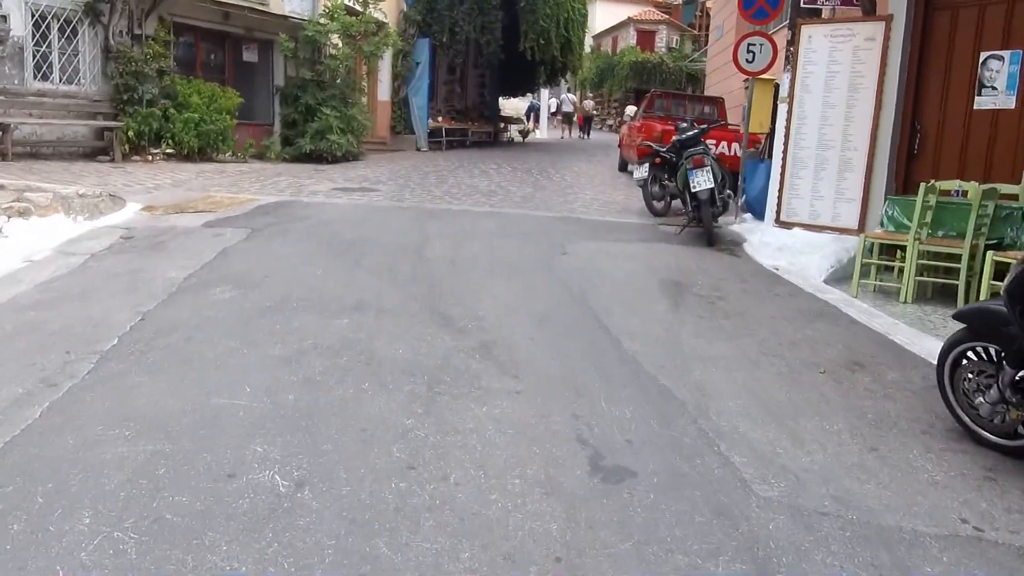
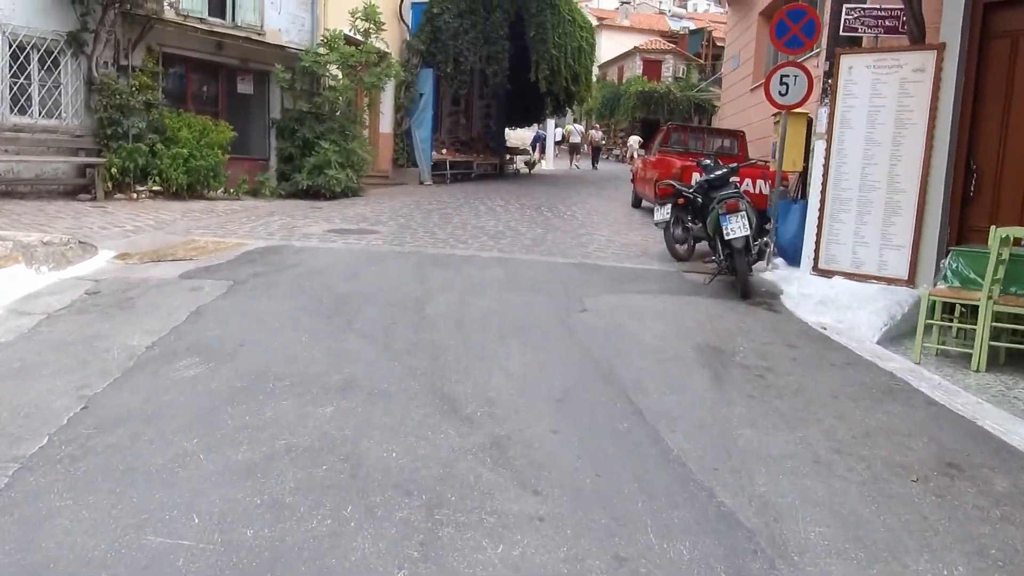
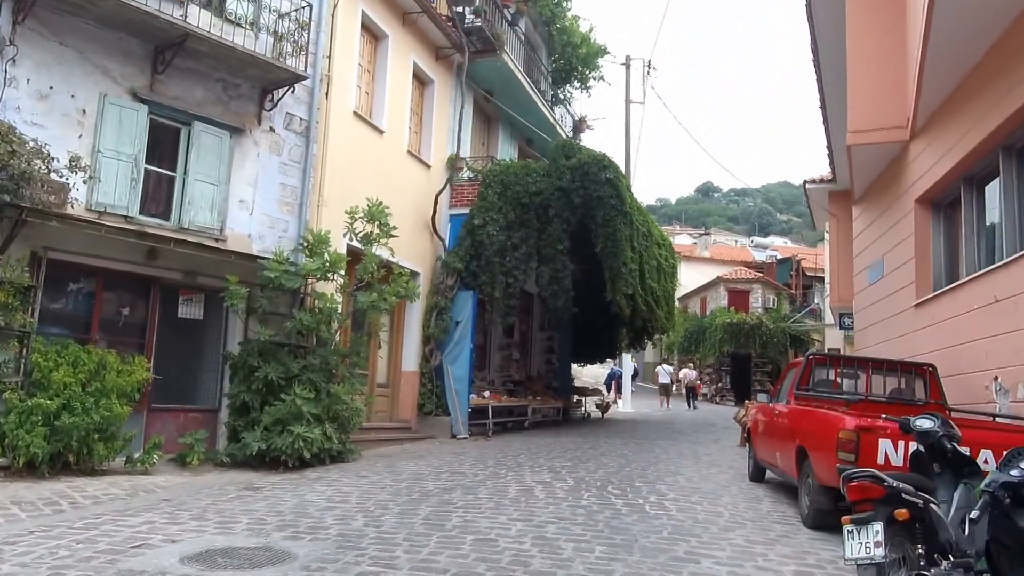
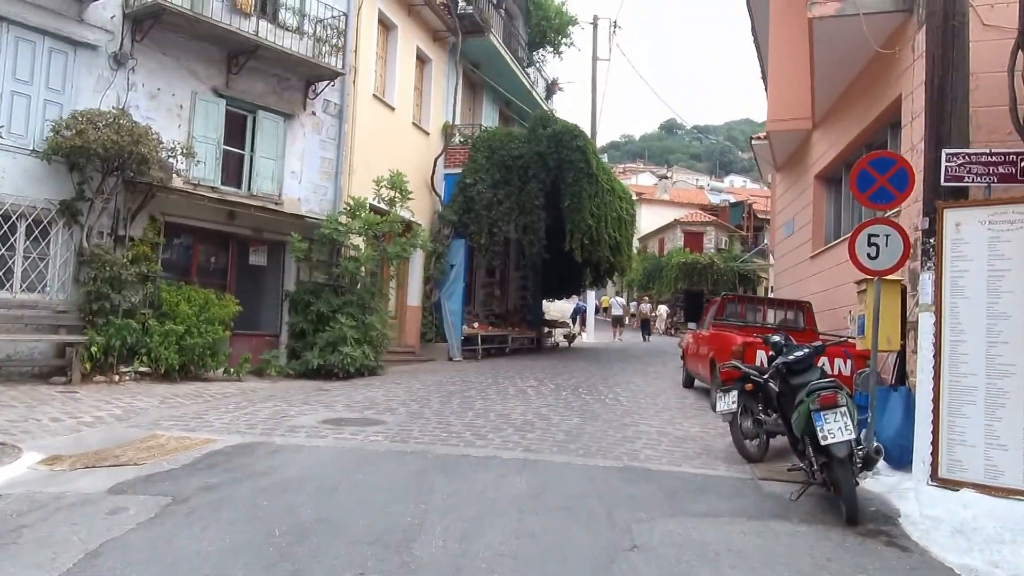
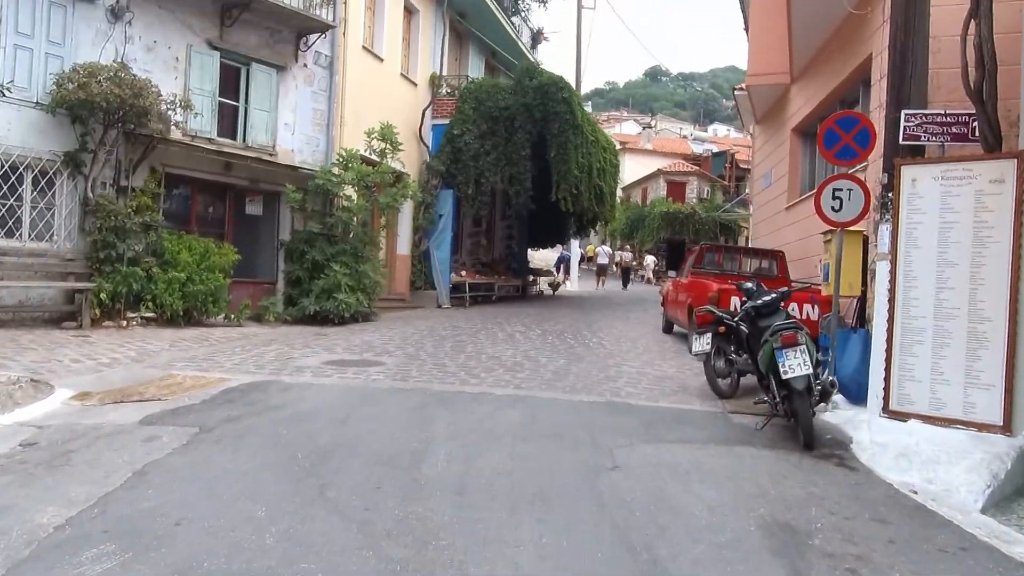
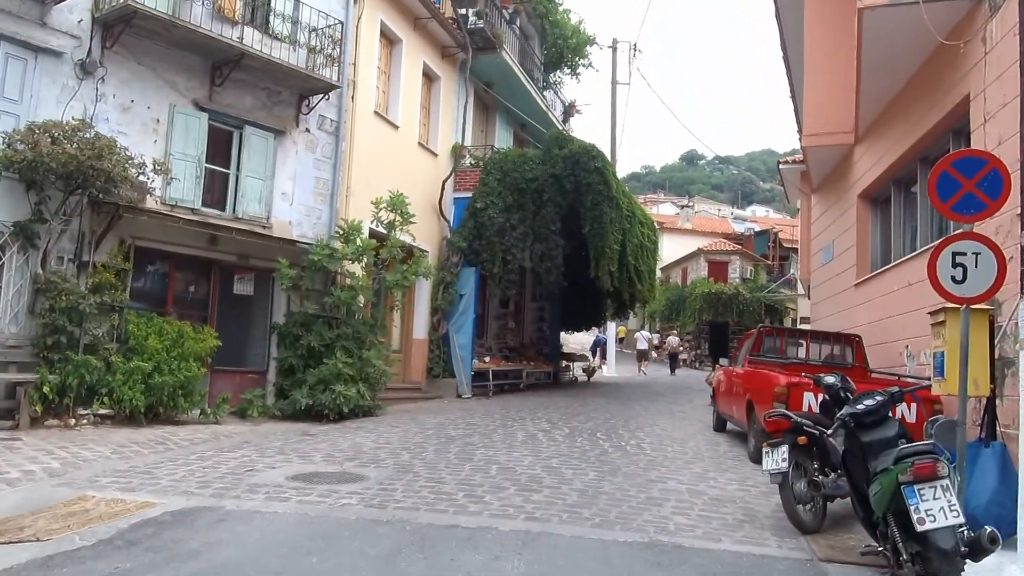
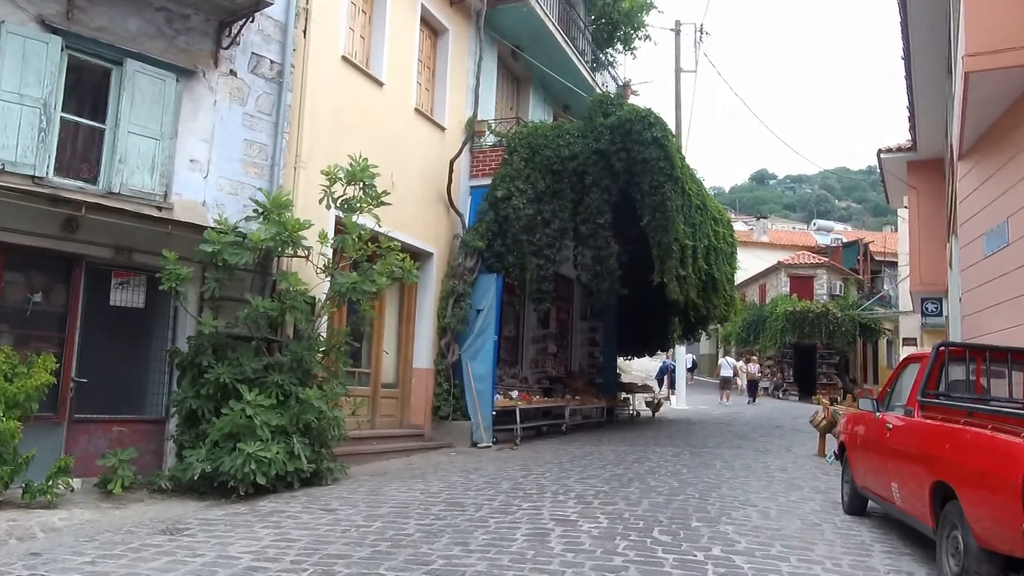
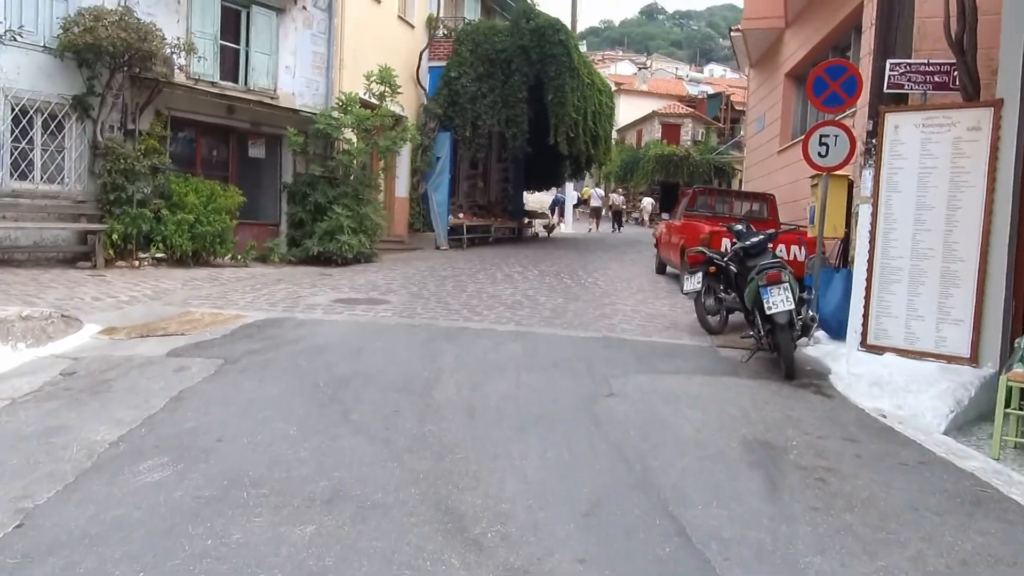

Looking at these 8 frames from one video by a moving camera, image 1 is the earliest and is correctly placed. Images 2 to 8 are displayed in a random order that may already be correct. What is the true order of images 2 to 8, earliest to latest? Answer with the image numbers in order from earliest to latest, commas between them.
2, 8, 5, 4, 6, 3, 7
